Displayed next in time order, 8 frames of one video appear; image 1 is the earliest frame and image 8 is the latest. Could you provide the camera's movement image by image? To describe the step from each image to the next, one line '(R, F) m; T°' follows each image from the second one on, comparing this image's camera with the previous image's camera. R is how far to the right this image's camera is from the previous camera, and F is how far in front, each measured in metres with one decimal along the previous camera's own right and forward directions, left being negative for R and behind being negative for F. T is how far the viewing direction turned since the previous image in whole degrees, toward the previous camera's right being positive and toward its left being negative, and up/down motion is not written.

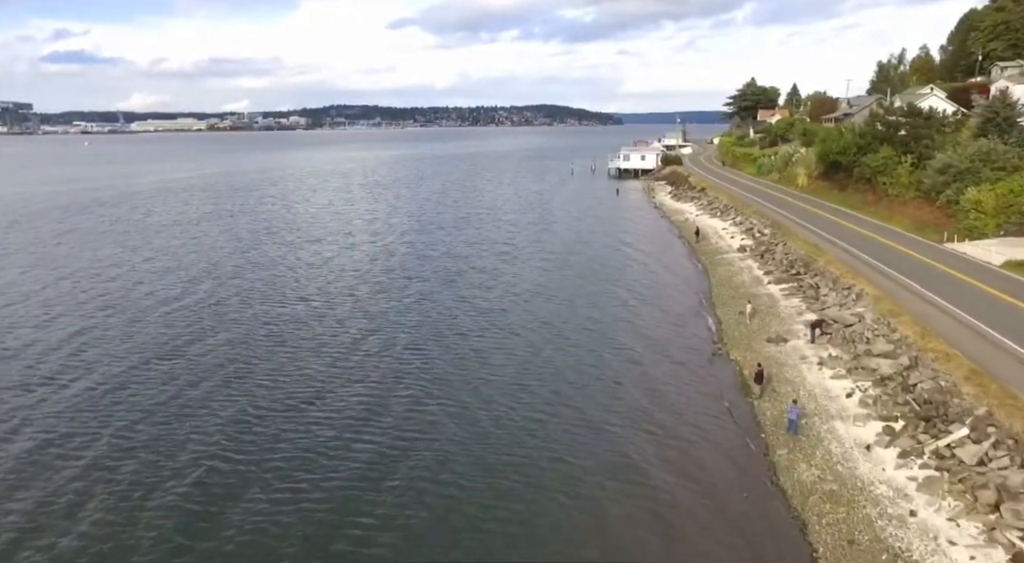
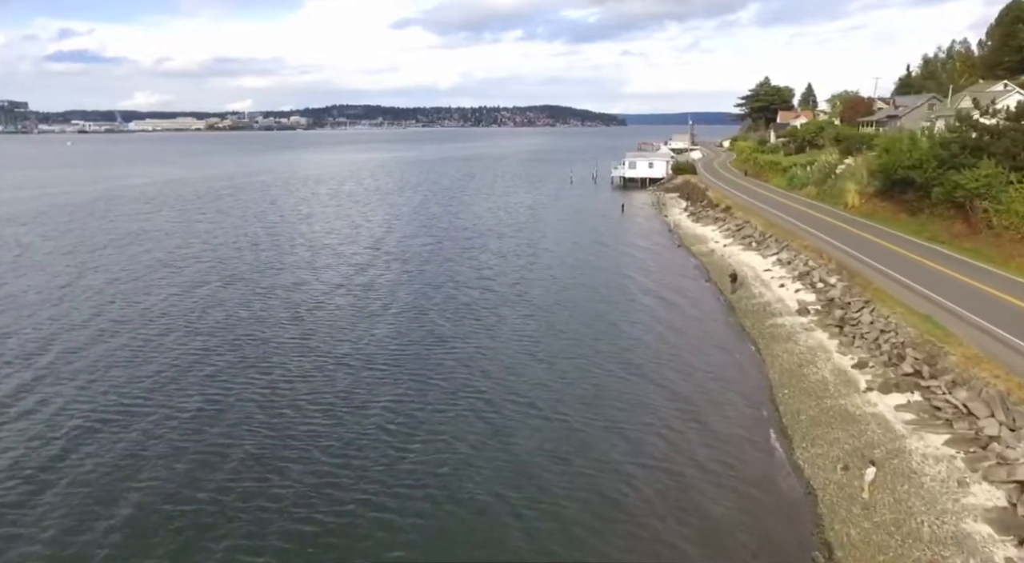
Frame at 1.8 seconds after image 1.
(+1.9, +14.9) m; 0°
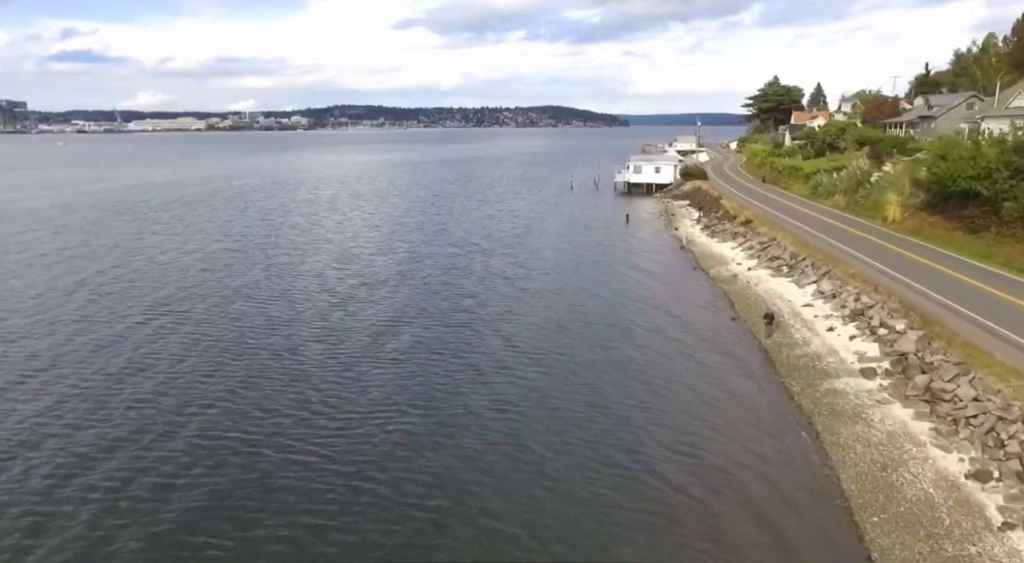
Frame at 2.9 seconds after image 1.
(+1.0, +8.3) m; 0°
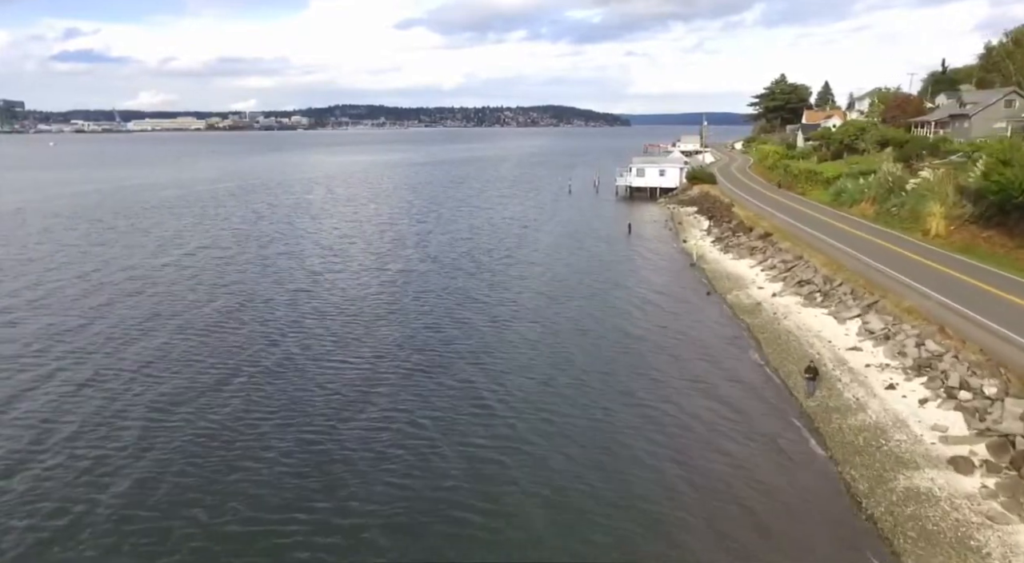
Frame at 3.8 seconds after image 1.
(+1.1, +7.3) m; 0°
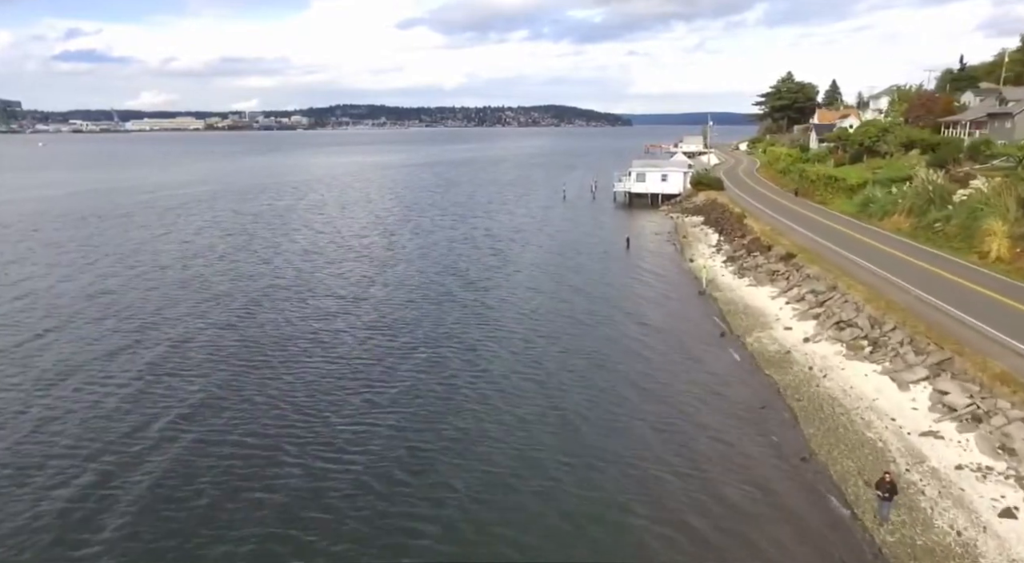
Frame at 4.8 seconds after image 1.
(+1.6, +8.4) m; 0°
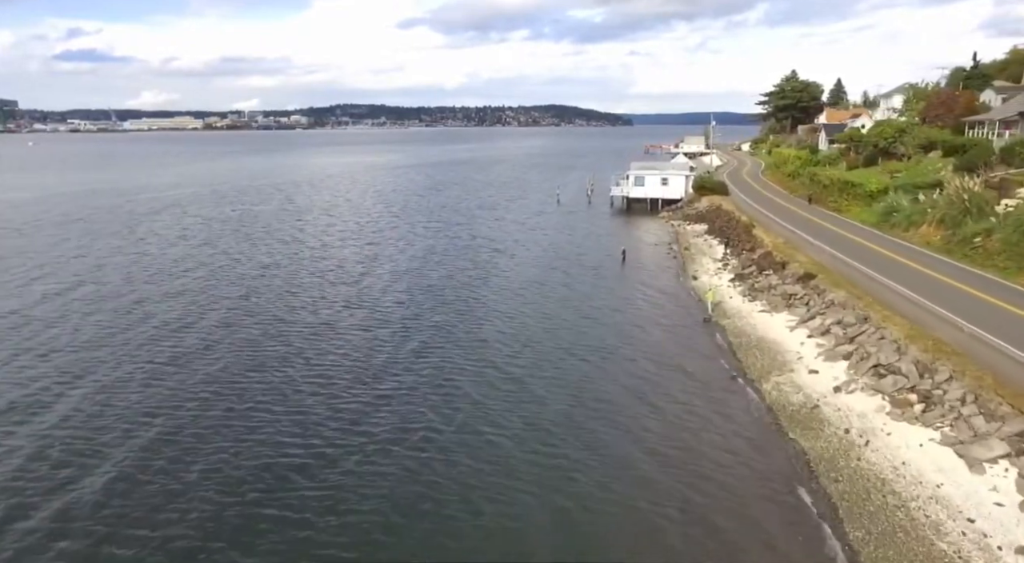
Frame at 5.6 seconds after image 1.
(+1.3, +6.0) m; 0°
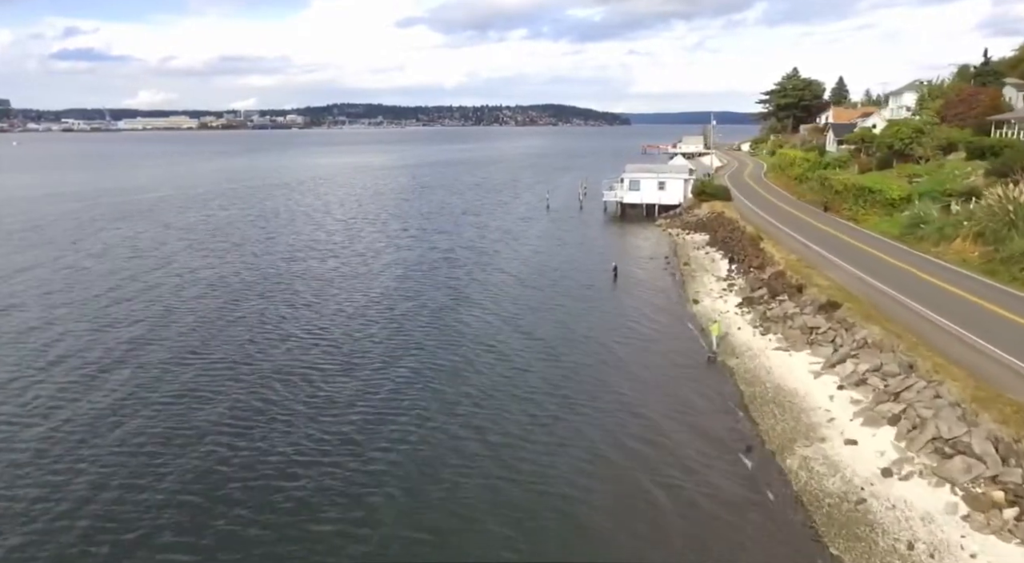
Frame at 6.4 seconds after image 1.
(+1.5, +6.5) m; 0°
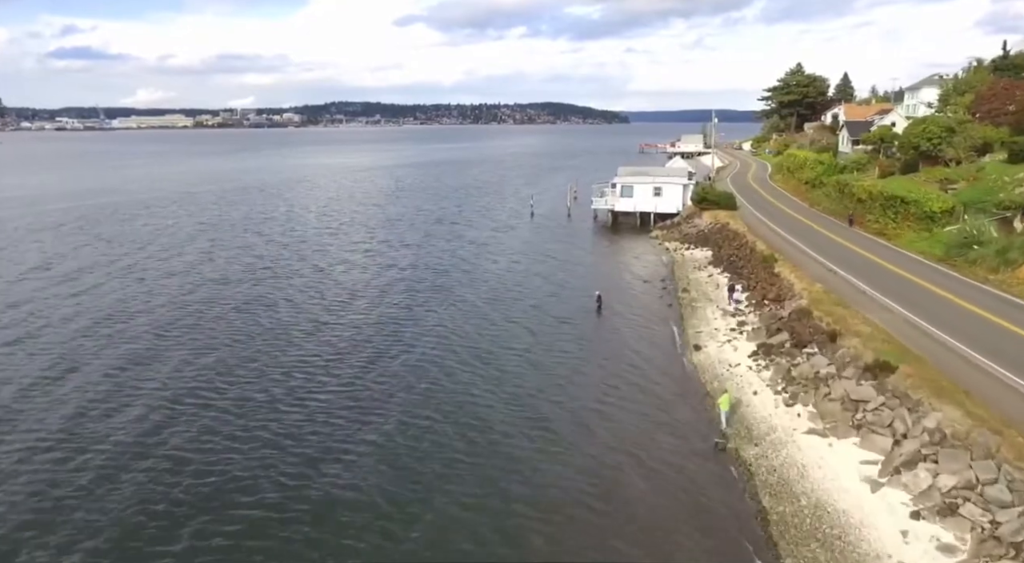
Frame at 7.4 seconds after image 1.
(+2.1, +9.0) m; 0°
